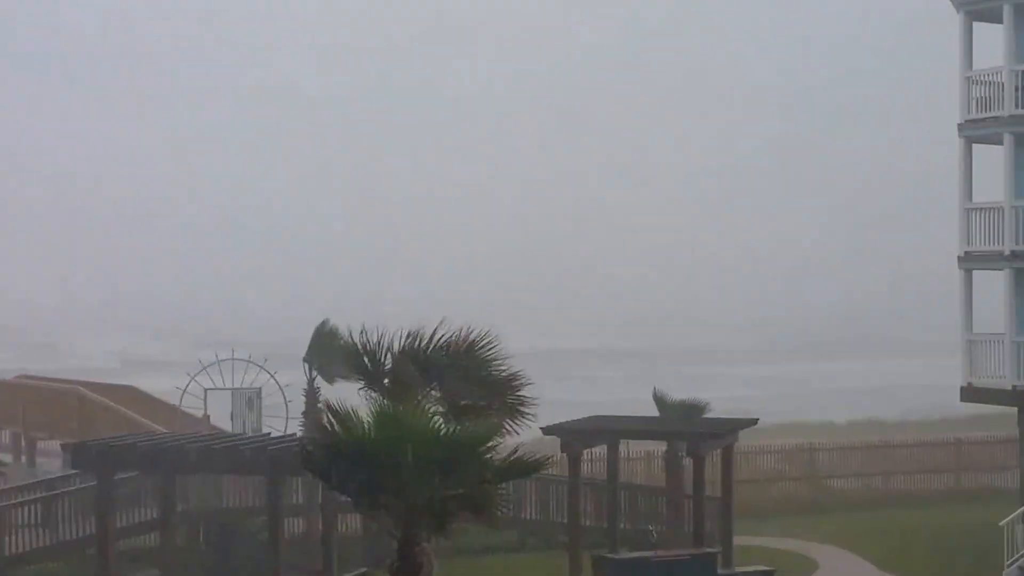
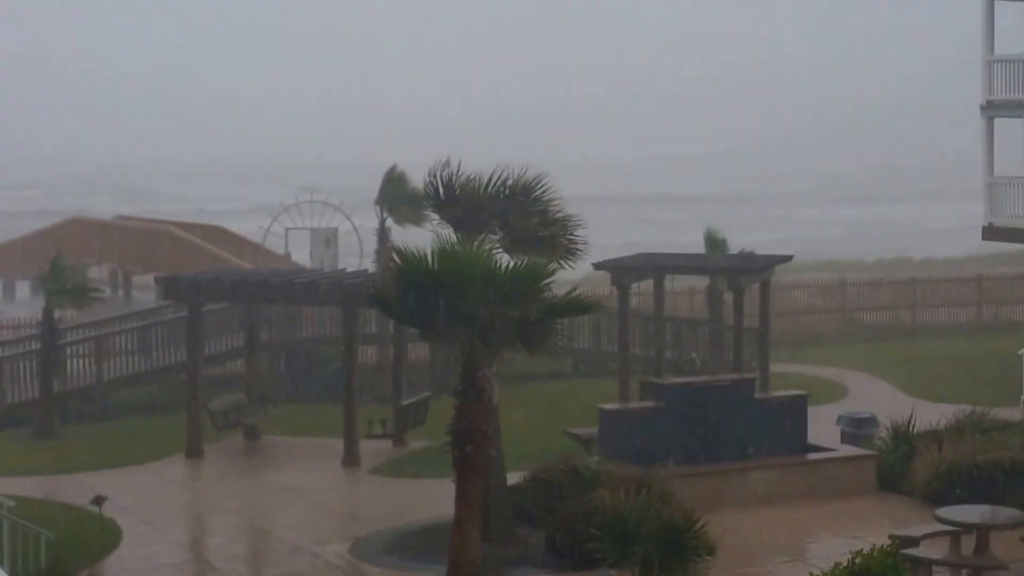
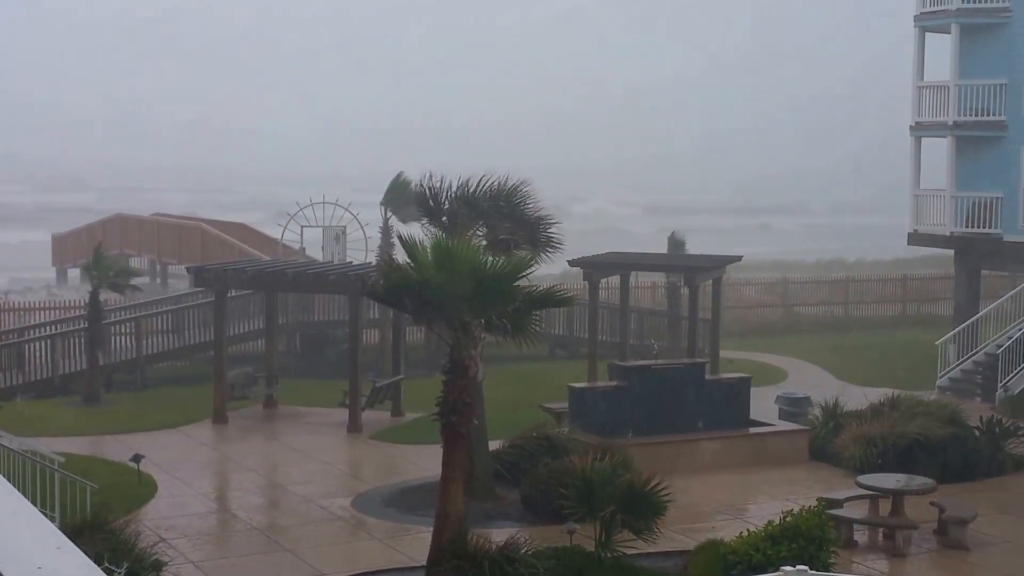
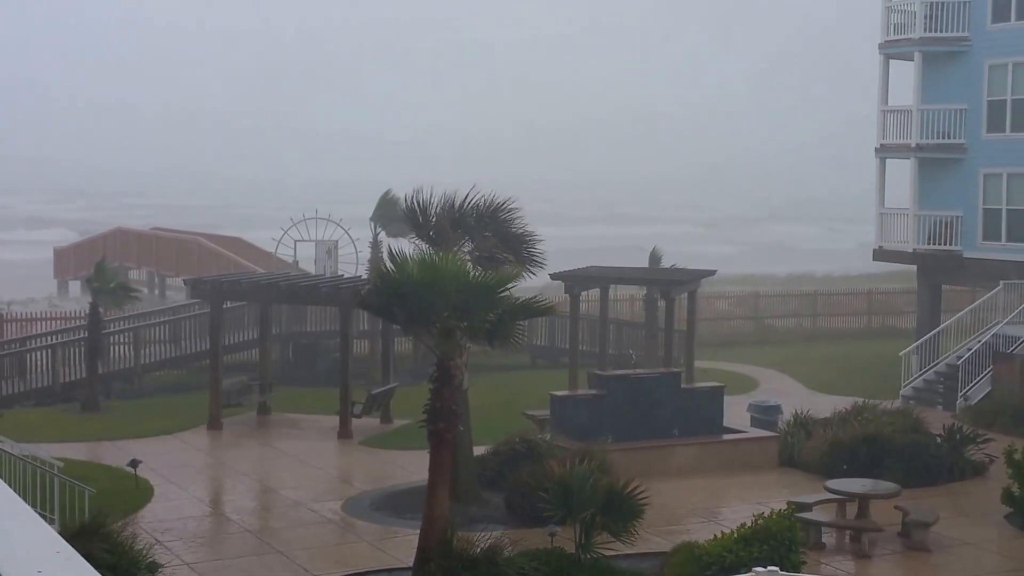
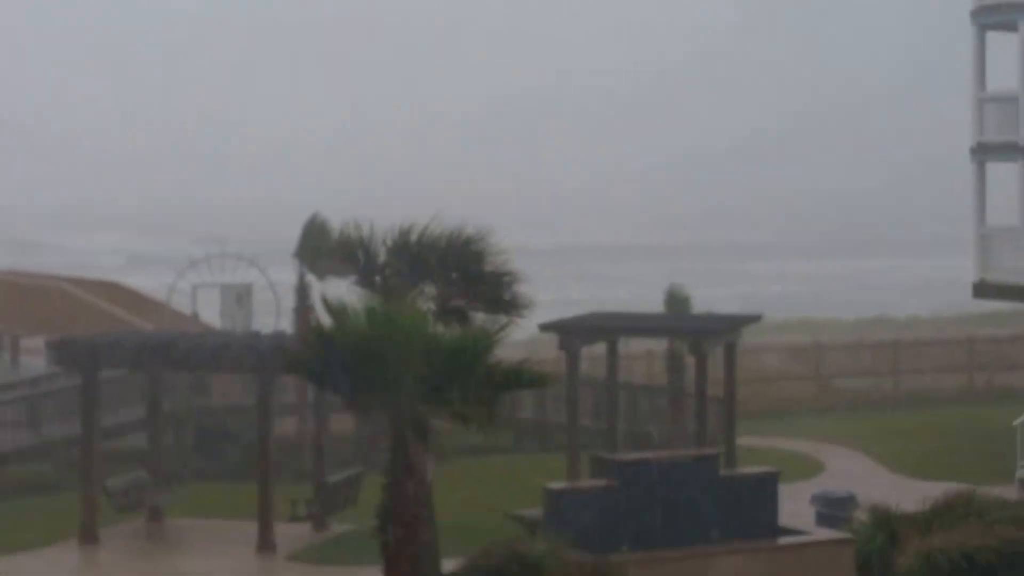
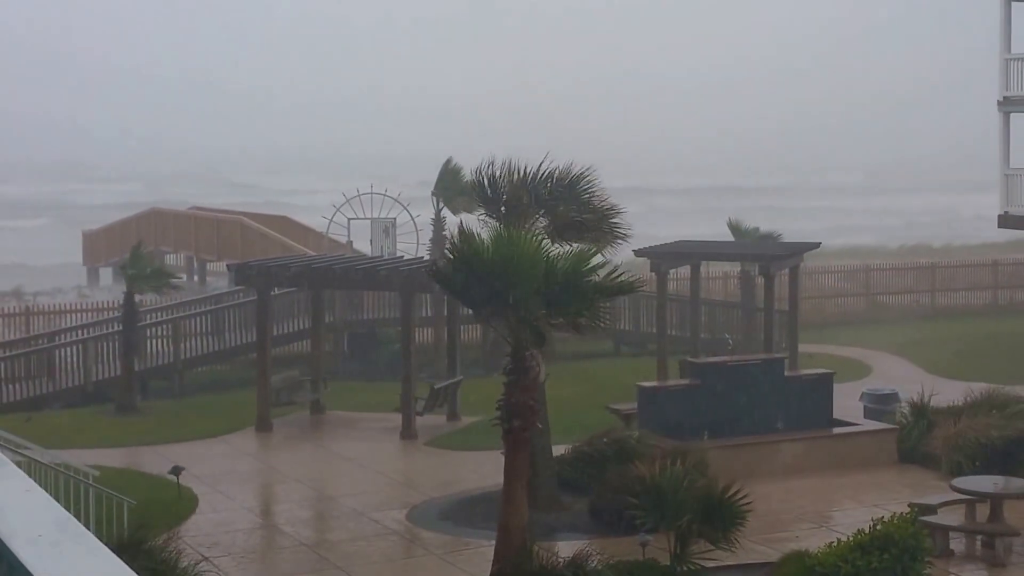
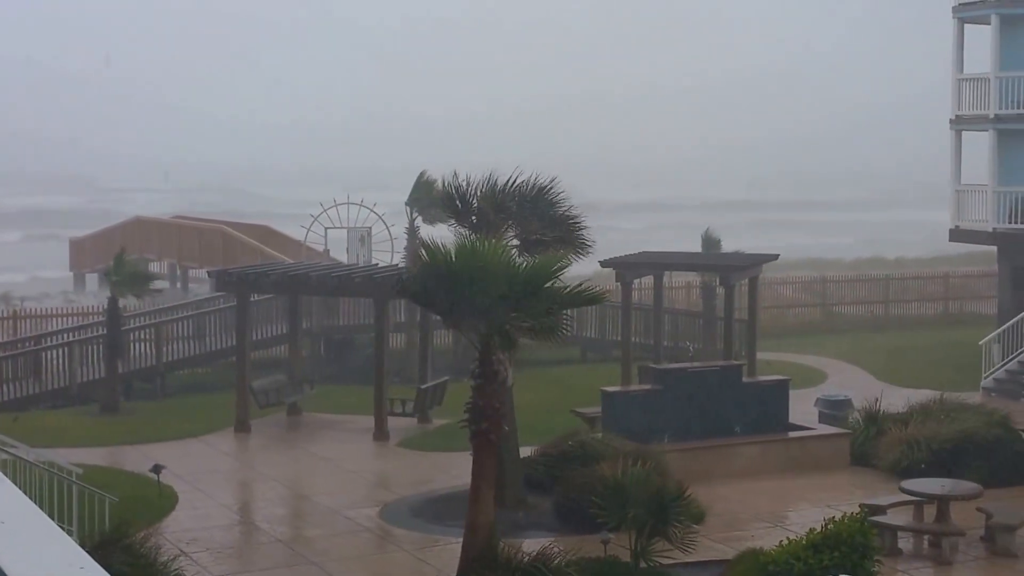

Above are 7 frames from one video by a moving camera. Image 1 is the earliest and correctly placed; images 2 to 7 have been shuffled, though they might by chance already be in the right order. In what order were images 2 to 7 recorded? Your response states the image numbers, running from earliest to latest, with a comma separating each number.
5, 2, 6, 7, 3, 4
